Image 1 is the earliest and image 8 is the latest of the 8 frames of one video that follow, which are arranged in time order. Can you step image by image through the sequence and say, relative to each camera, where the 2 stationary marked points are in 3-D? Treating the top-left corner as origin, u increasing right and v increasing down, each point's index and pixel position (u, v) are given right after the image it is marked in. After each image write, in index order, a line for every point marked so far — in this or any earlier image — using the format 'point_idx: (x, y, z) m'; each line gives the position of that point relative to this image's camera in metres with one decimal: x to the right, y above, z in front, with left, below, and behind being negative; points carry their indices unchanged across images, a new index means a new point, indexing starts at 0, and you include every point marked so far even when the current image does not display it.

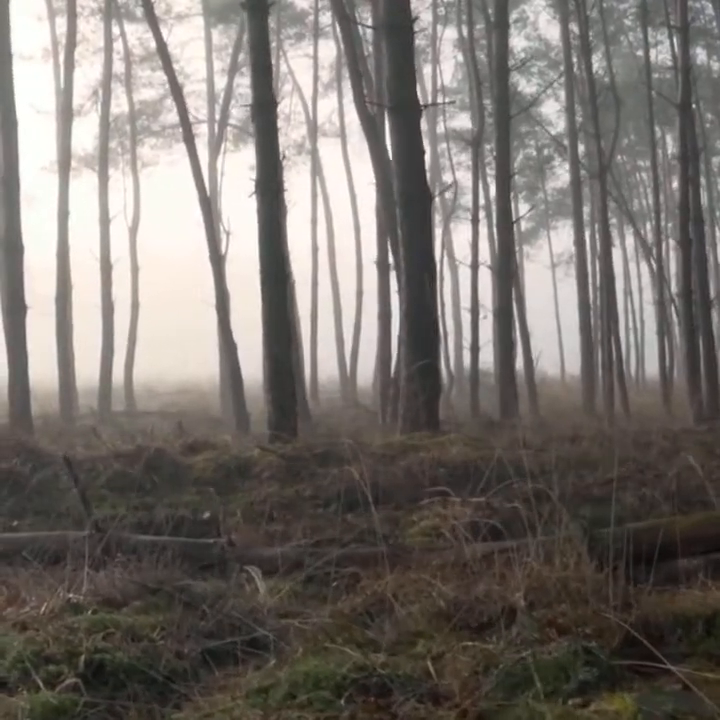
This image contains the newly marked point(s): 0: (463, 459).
0: (+1.9, -1.9, +10.1) m
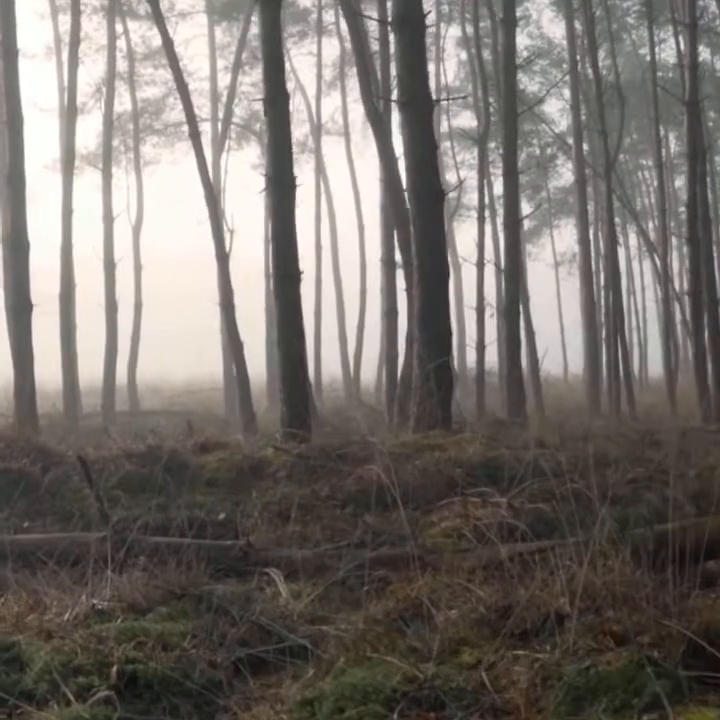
0: (+2.2, -1.8, +10.0) m
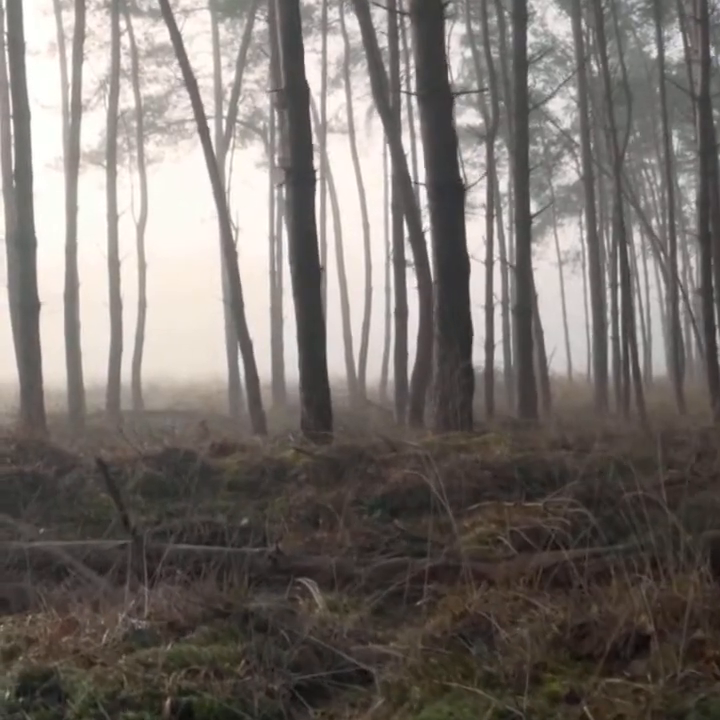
0: (+2.7, -1.8, +9.6) m
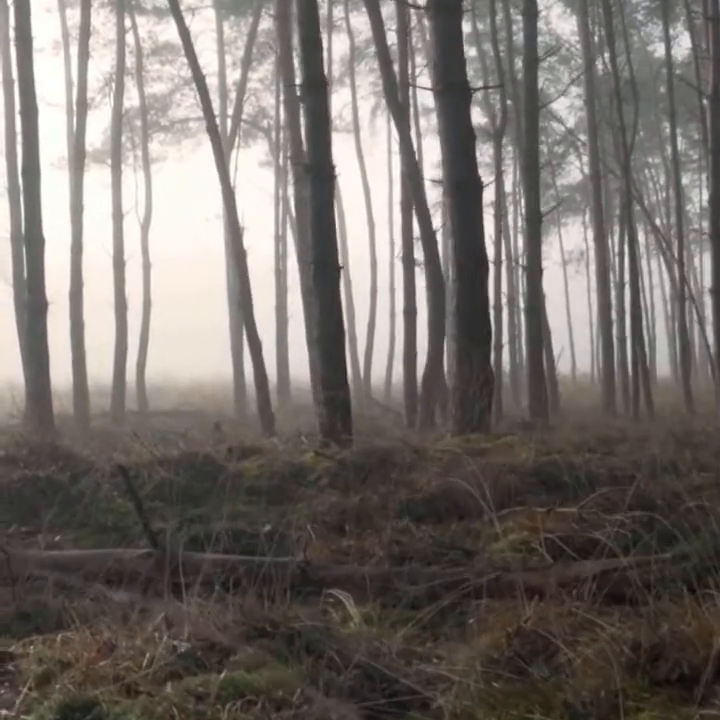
0: (+3.0, -1.8, +9.4) m
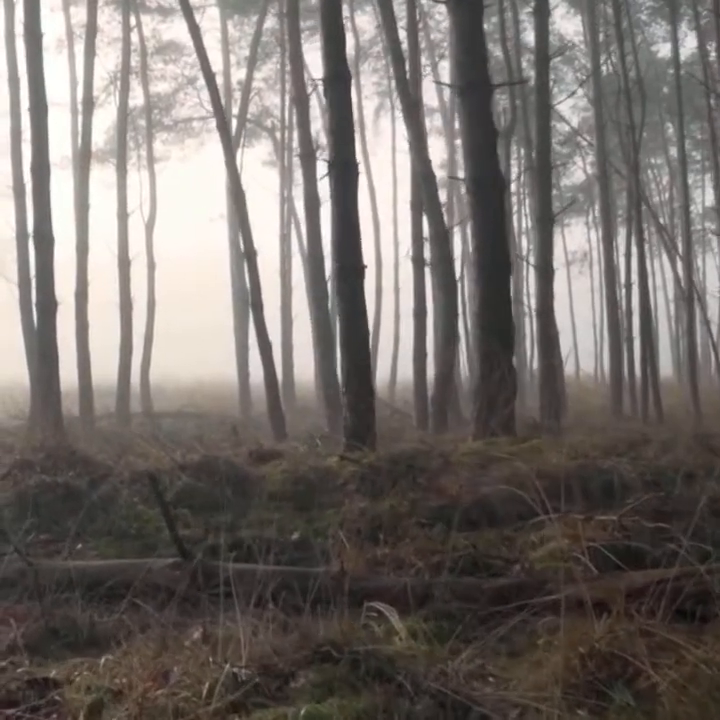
0: (+3.5, -1.9, +9.1) m
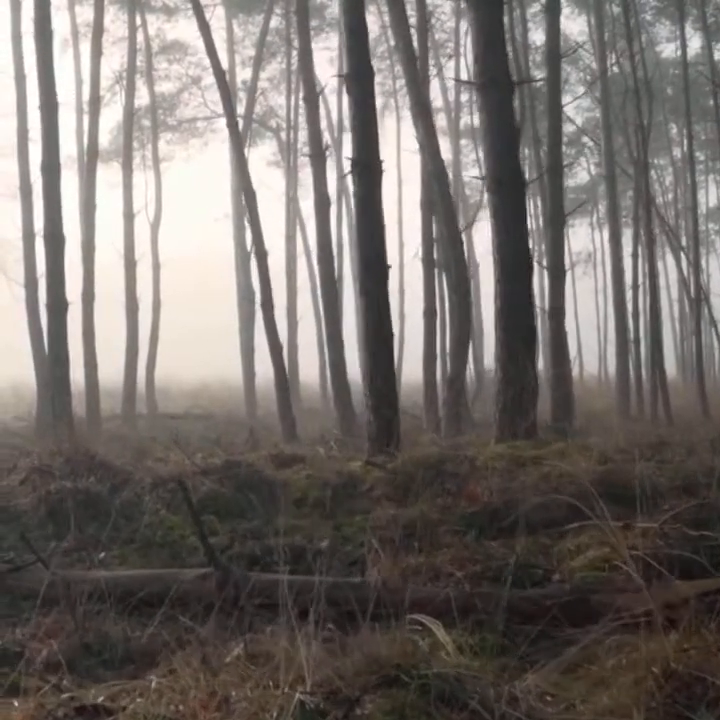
0: (+3.9, -1.9, +8.9) m
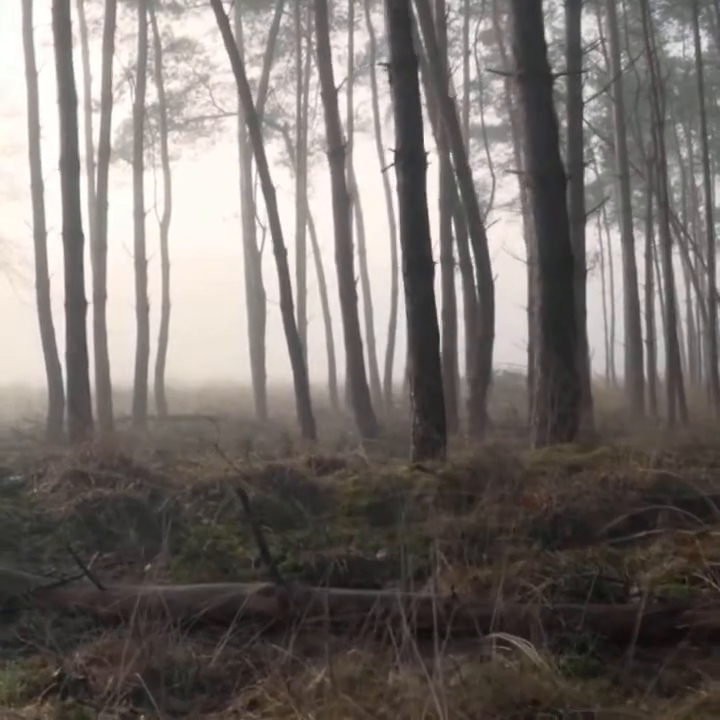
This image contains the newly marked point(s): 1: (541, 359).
0: (+4.7, -1.9, +8.5) m
1: (+3.9, +0.1, +11.5) m
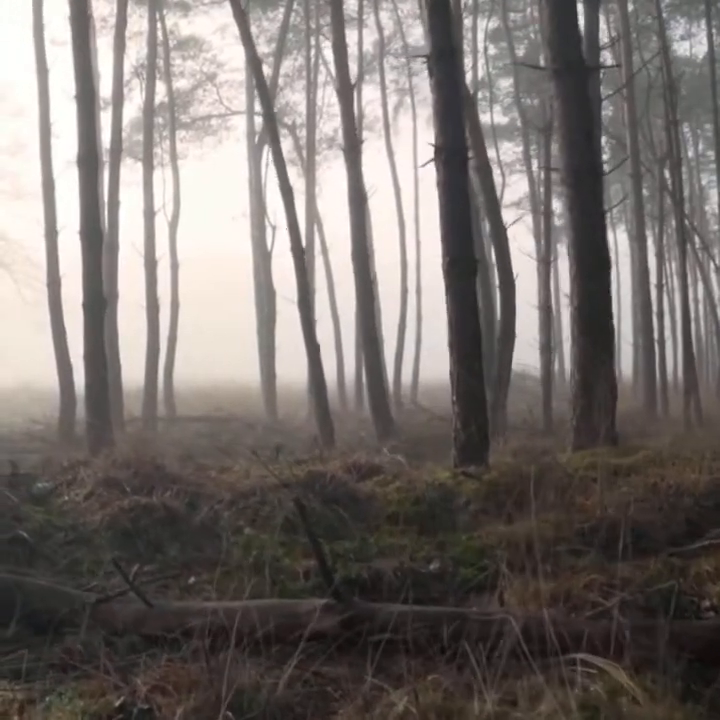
0: (+5.4, -1.9, +8.2) m
1: (+4.6, 0.0, +11.2) m
